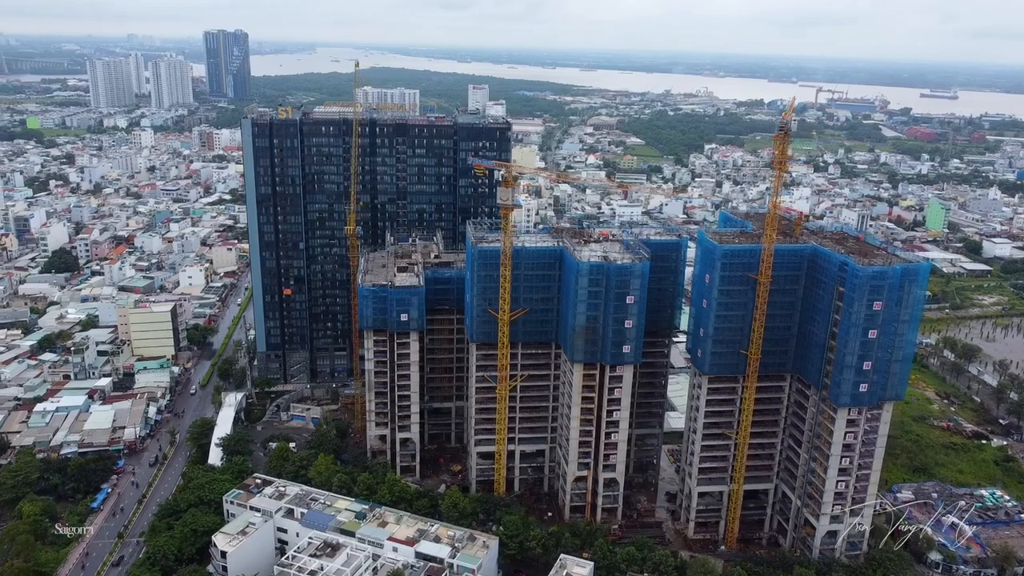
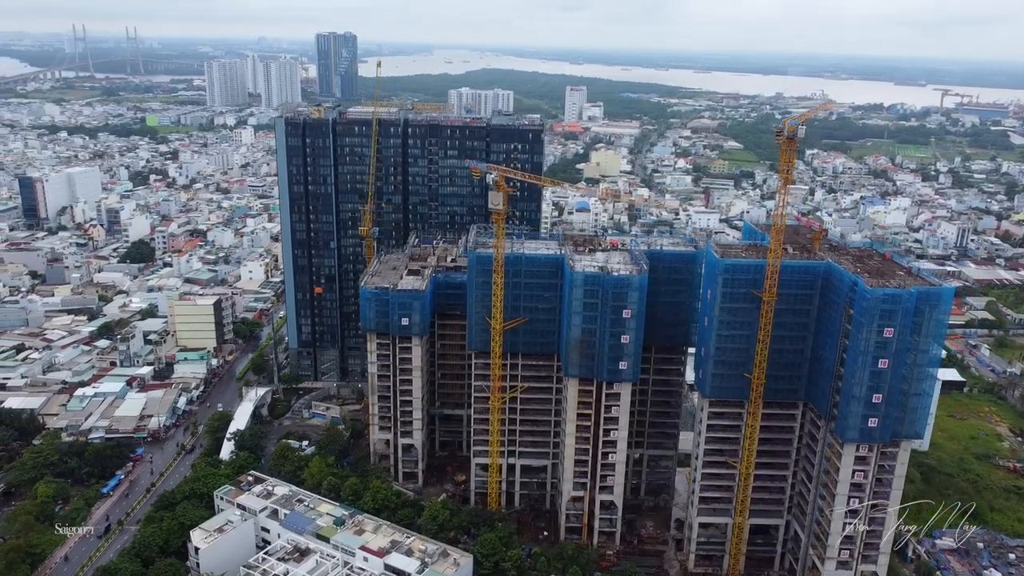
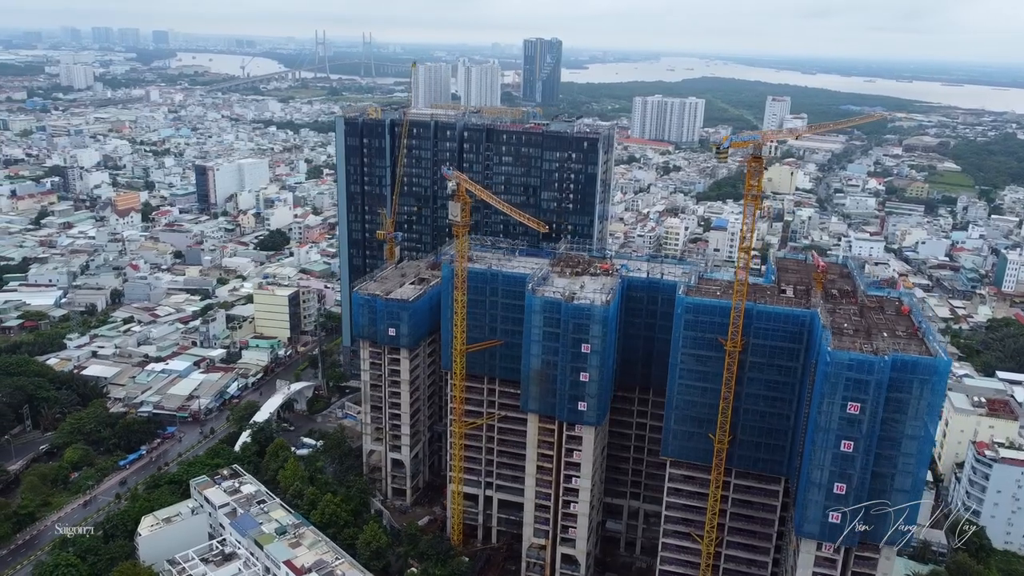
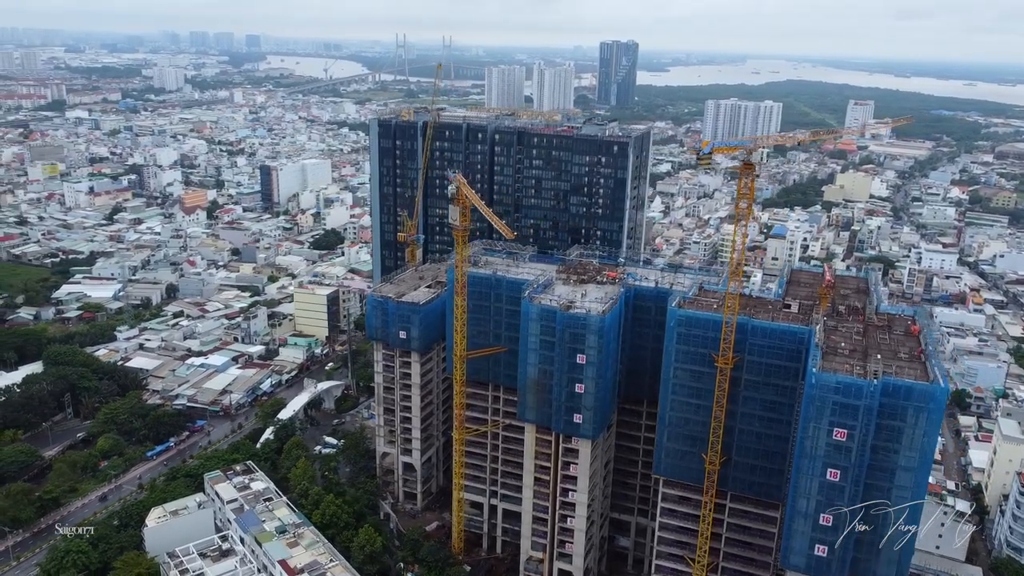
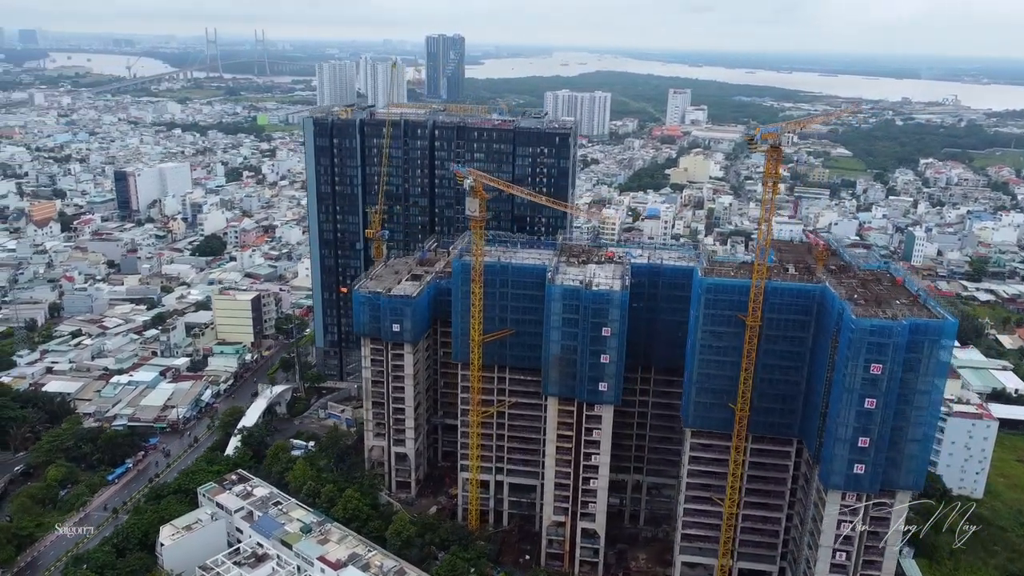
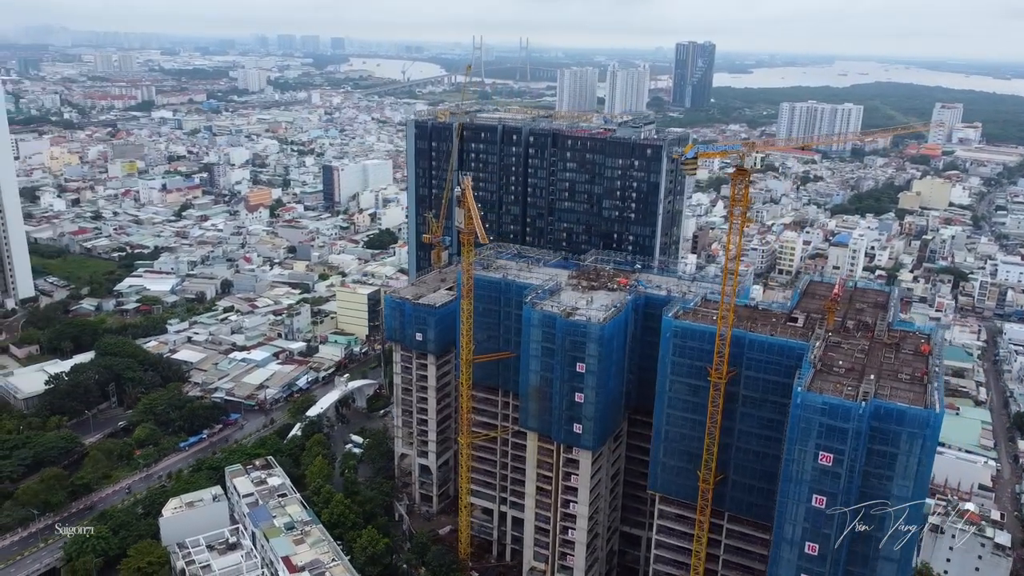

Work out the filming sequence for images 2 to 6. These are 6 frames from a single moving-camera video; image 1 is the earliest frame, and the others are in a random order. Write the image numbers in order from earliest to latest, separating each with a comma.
2, 5, 3, 4, 6
